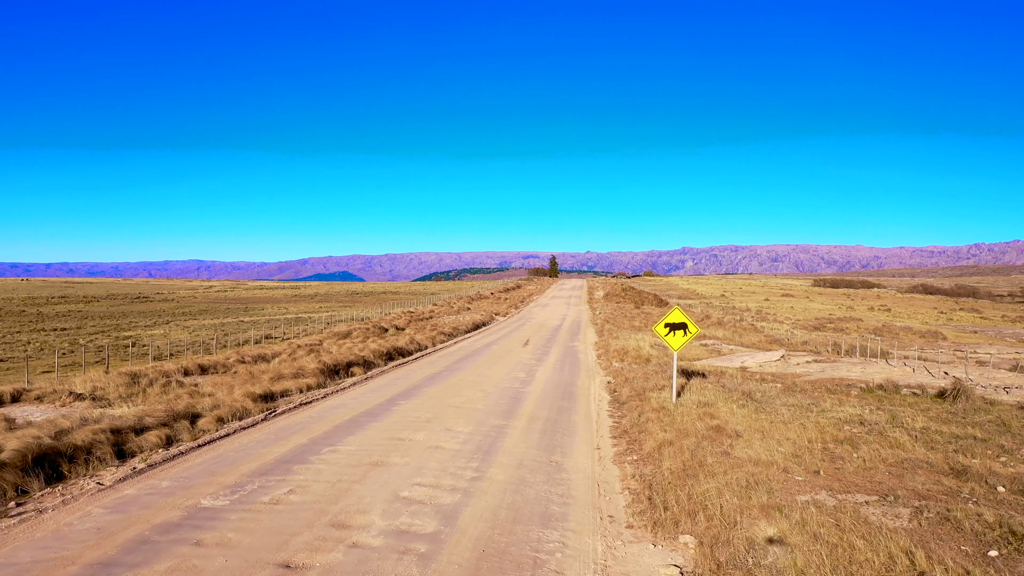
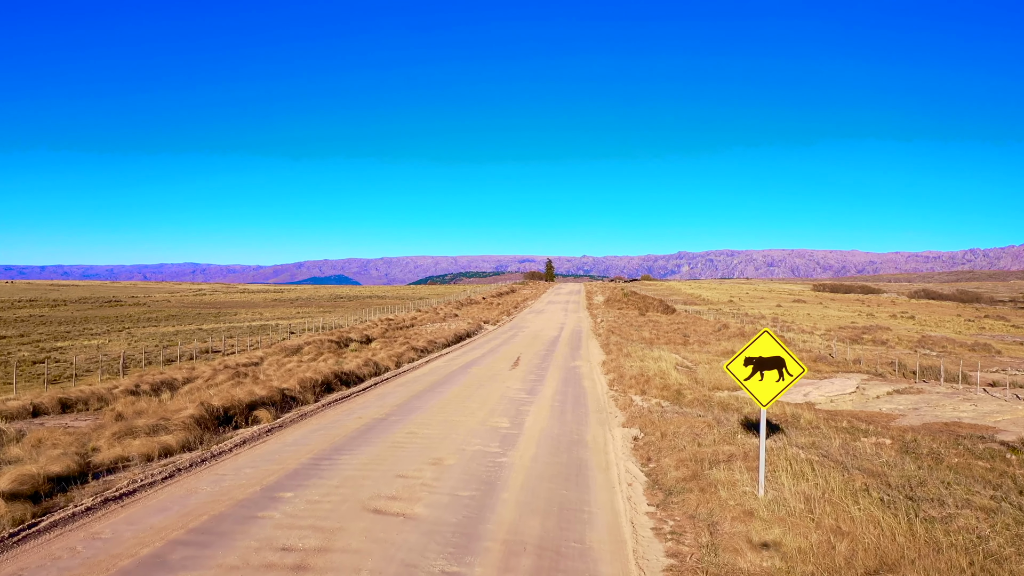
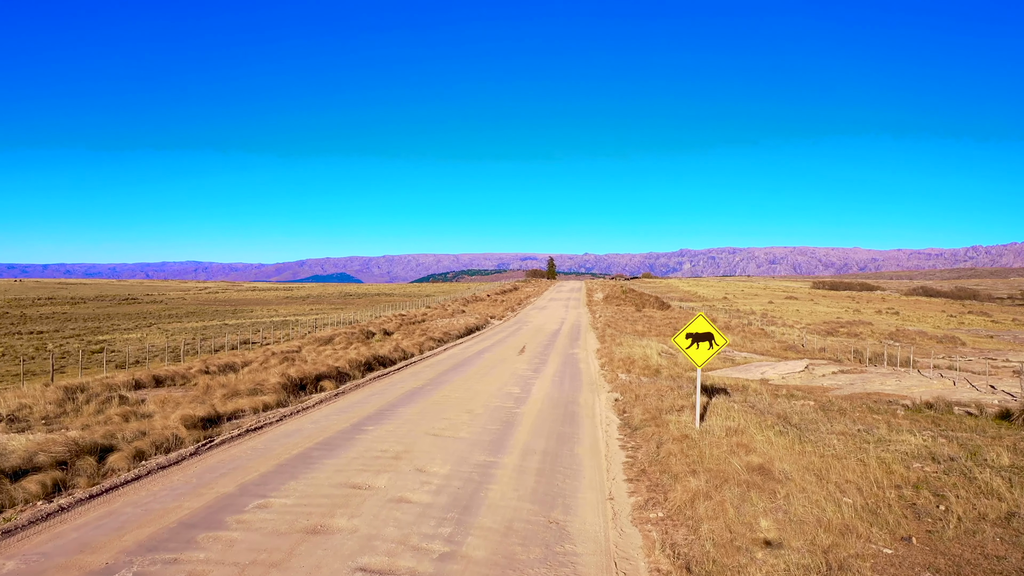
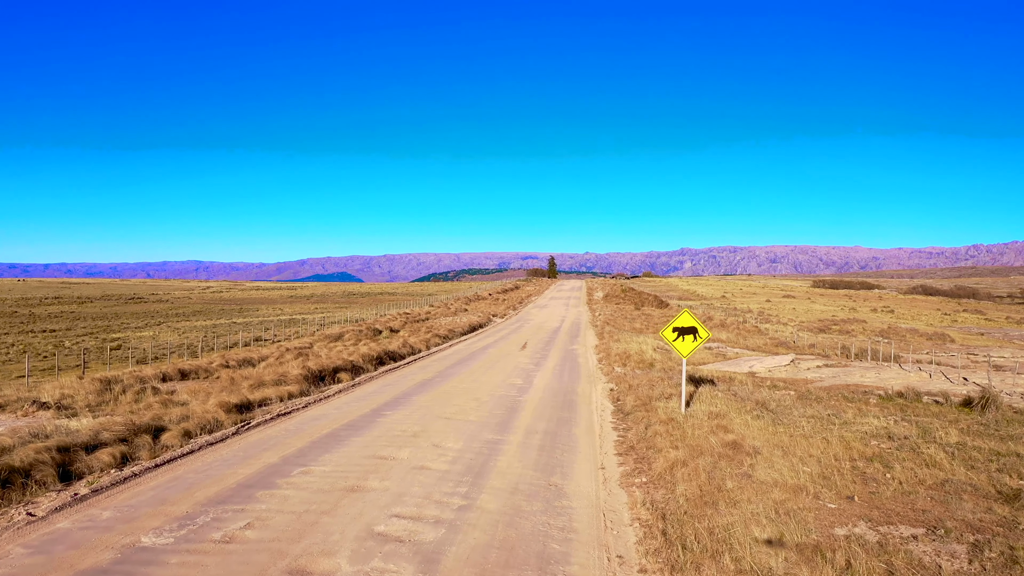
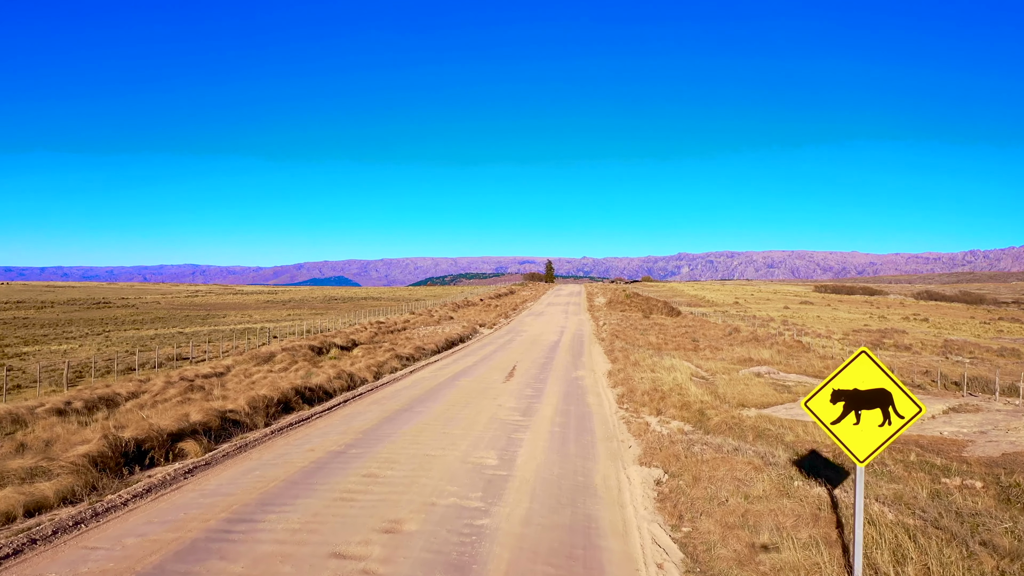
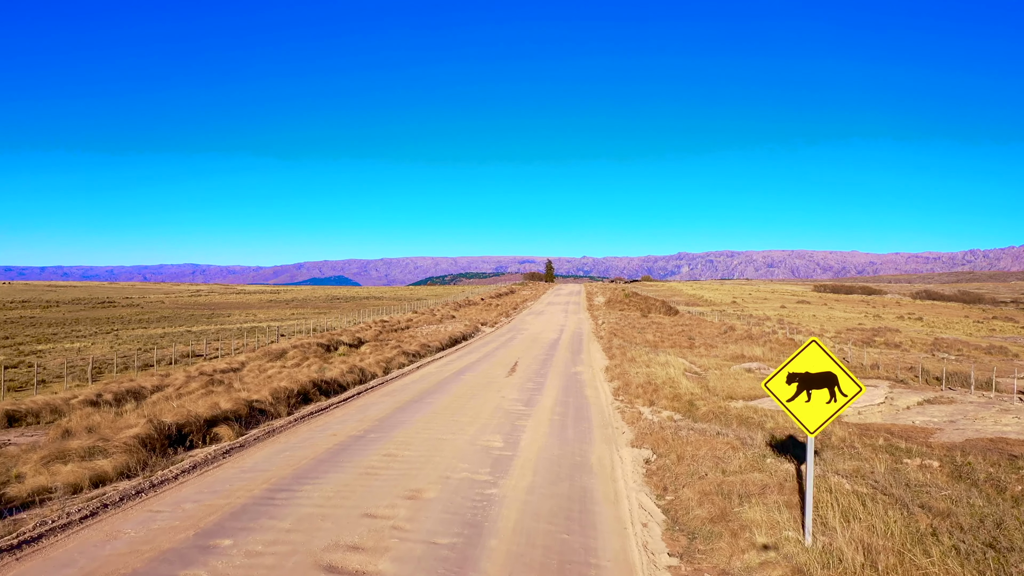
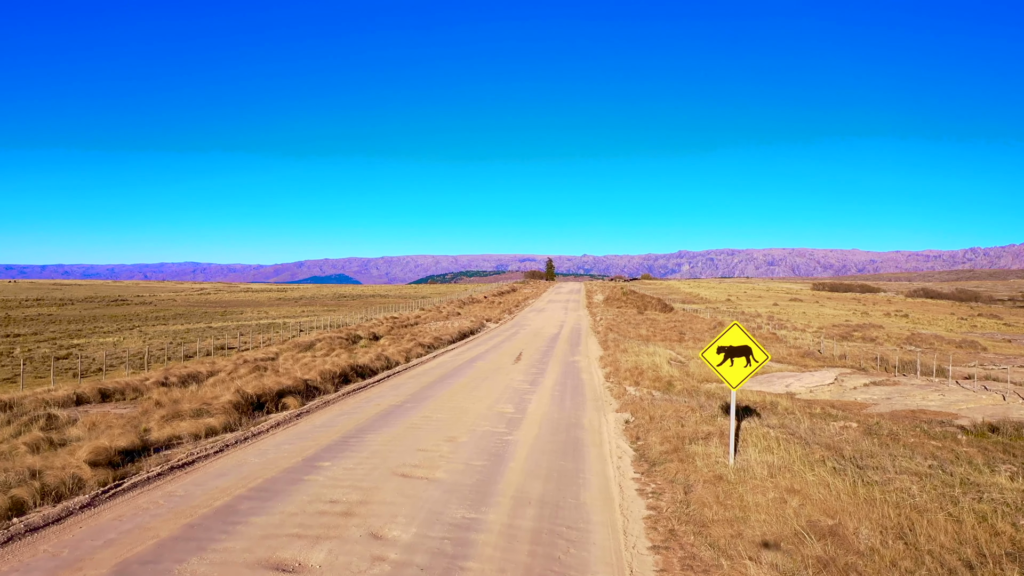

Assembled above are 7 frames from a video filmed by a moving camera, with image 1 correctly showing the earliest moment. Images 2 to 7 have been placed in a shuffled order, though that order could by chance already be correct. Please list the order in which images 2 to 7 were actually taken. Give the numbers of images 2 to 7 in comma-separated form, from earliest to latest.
4, 3, 7, 2, 6, 5
